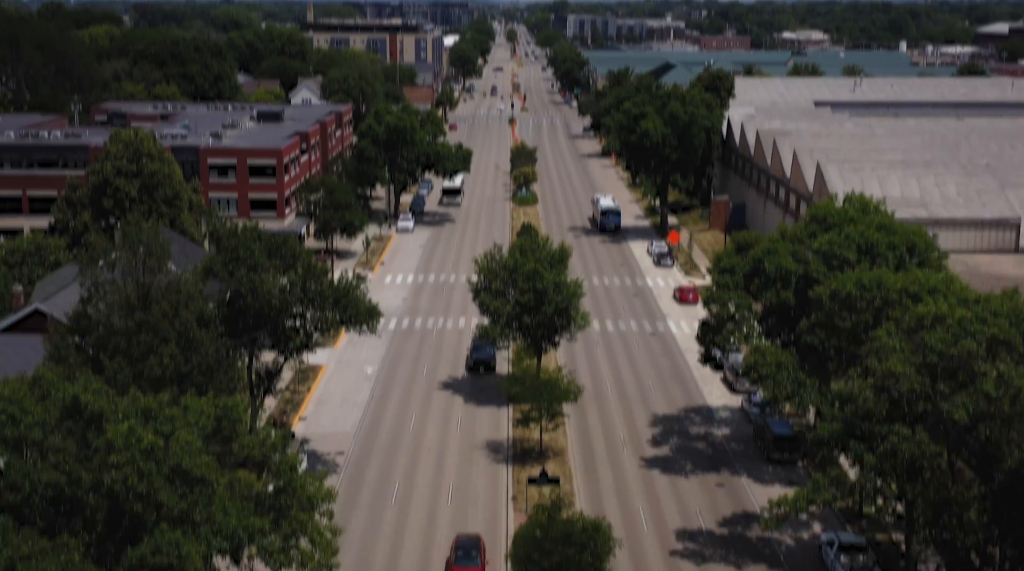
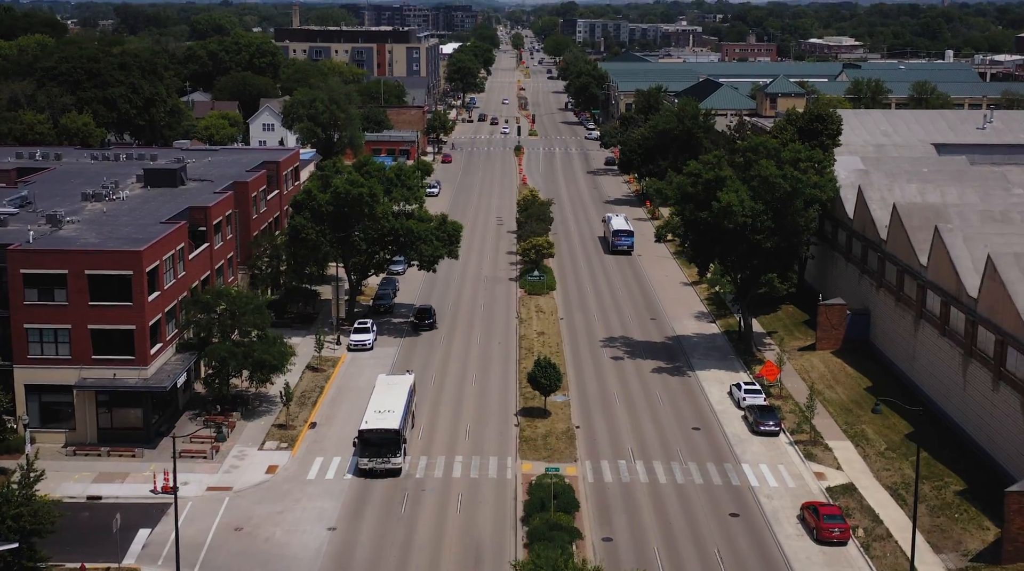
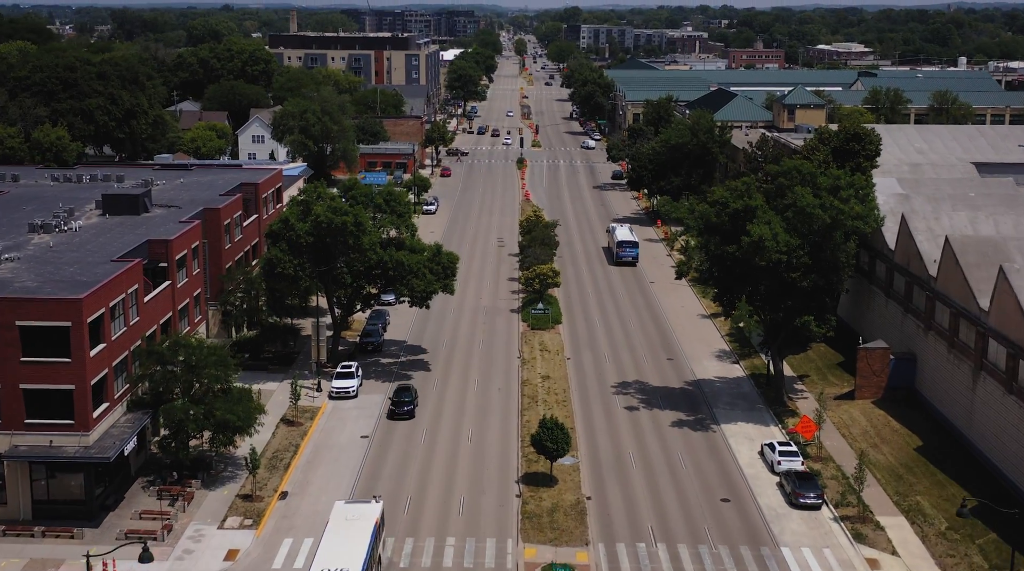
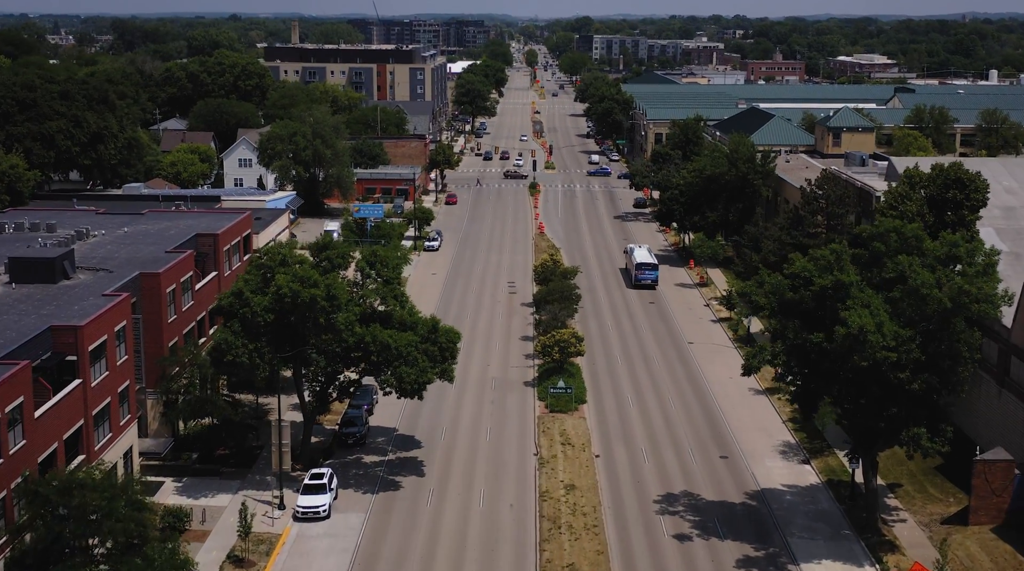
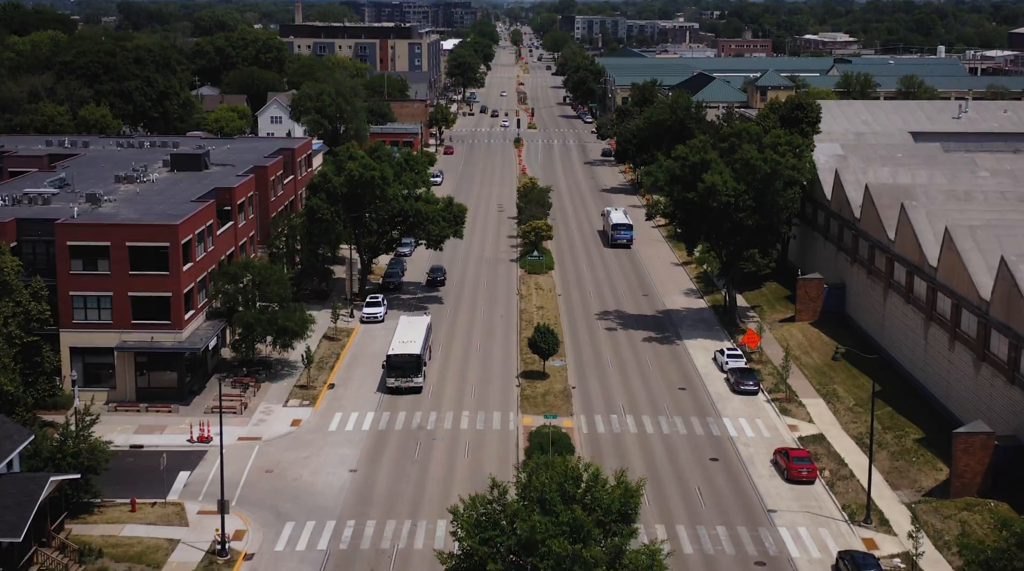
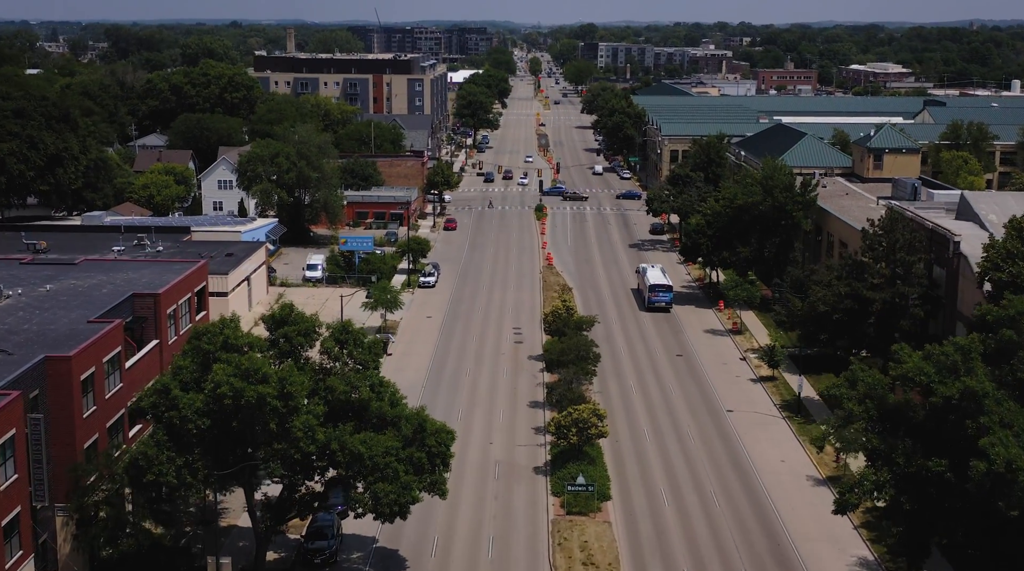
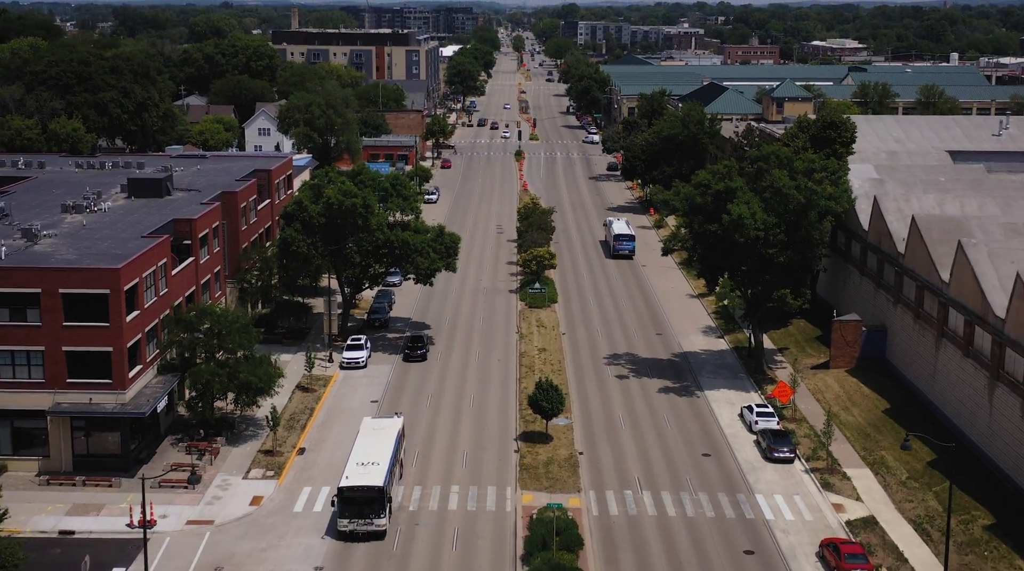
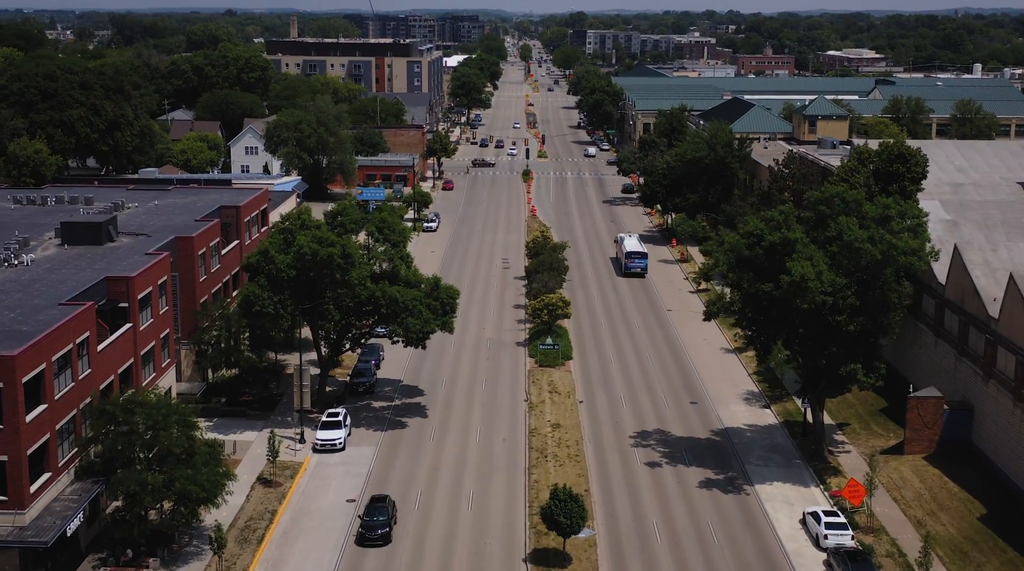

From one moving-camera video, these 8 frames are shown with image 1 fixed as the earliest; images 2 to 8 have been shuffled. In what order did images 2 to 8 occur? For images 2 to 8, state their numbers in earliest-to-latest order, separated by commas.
5, 2, 7, 3, 8, 4, 6
